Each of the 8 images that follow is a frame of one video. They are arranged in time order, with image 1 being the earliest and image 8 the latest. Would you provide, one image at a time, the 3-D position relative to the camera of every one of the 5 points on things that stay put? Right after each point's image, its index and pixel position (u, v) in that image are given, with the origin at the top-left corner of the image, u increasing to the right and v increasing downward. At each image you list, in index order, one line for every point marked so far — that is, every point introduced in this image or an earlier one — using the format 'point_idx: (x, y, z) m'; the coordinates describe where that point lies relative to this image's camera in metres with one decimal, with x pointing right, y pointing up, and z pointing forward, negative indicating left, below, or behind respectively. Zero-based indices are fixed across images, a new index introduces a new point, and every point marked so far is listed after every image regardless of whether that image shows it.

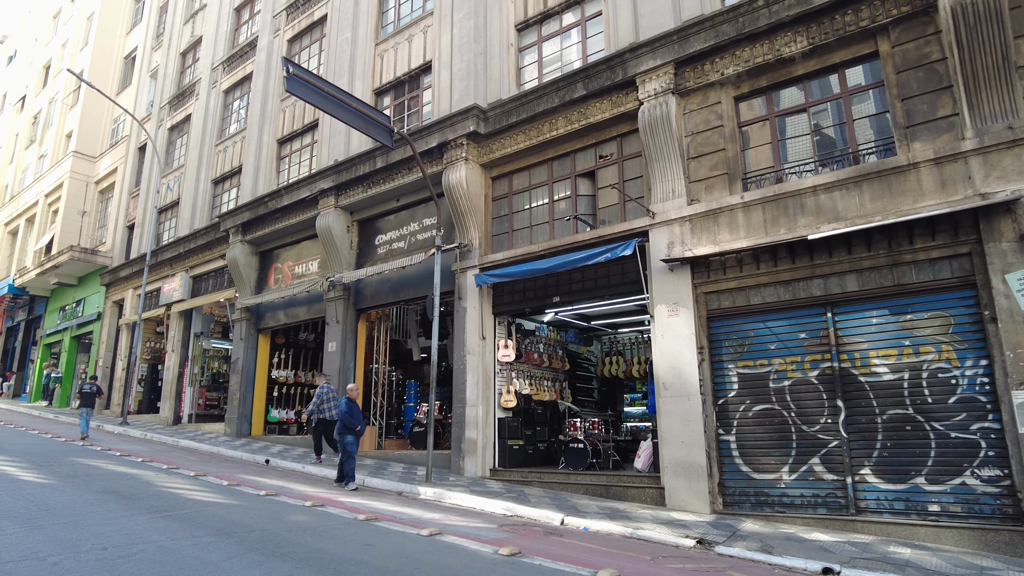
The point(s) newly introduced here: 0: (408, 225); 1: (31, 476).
0: (-2.1, +1.3, +14.4) m
1: (-6.2, -2.4, +9.0) m
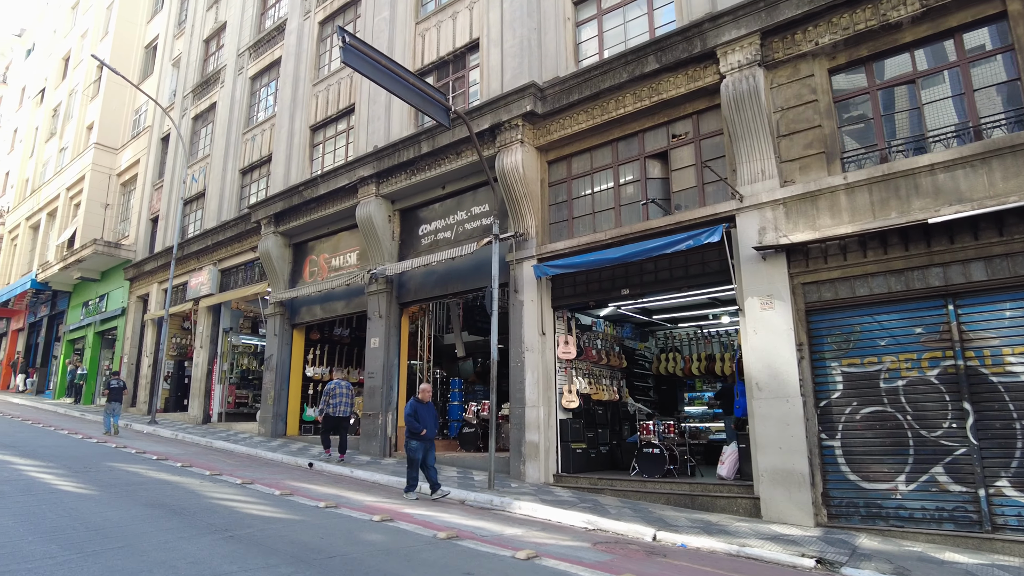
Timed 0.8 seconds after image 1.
0: (-1.1, +1.5, +13.6) m
1: (-5.2, -2.3, +8.2) m
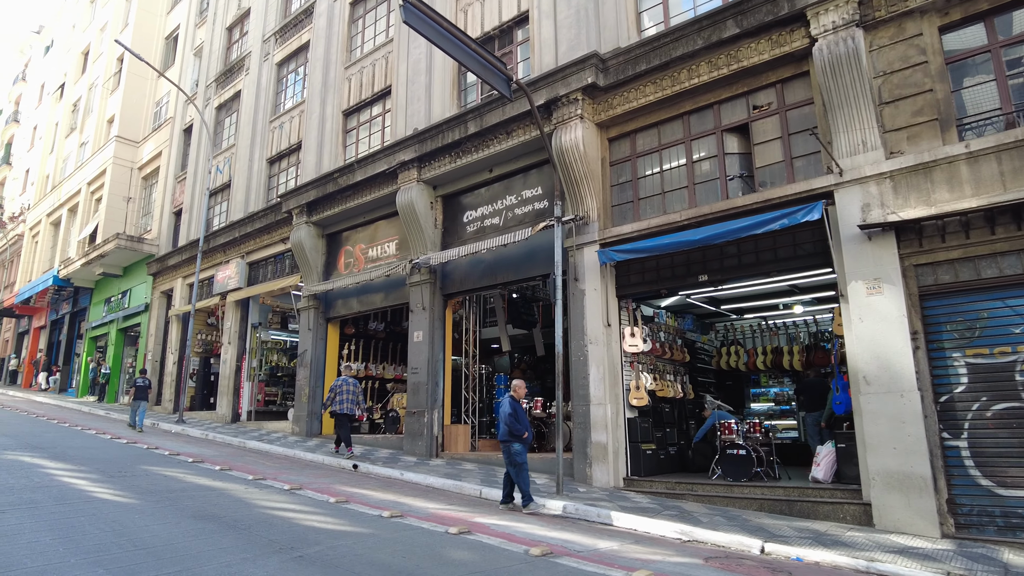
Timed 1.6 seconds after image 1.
0: (-0.1, +1.6, +12.7) m
1: (-4.3, -2.2, +7.5) m
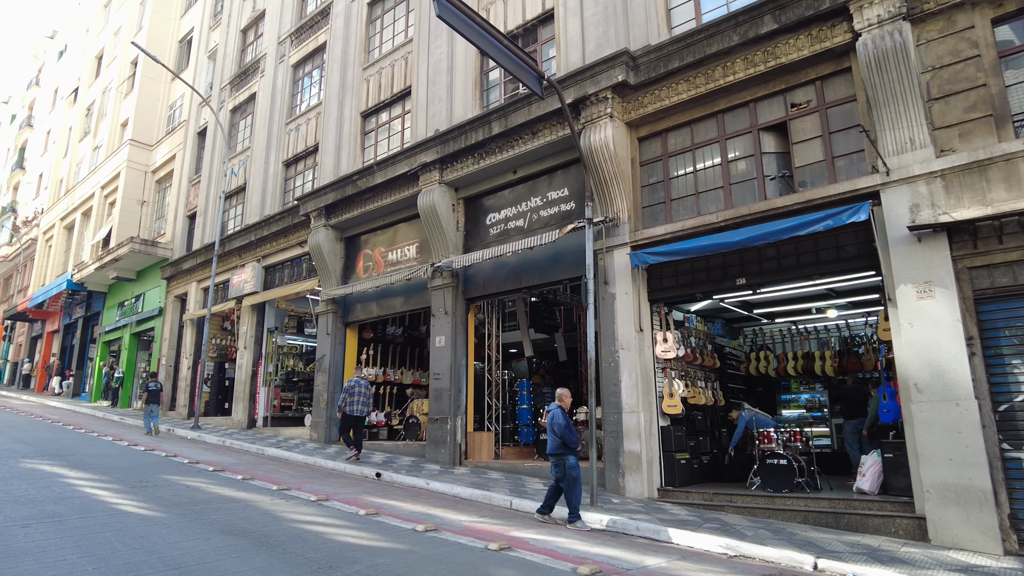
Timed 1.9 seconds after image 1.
0: (+0.3, +1.6, +12.4) m
1: (-3.9, -2.2, +7.2) m
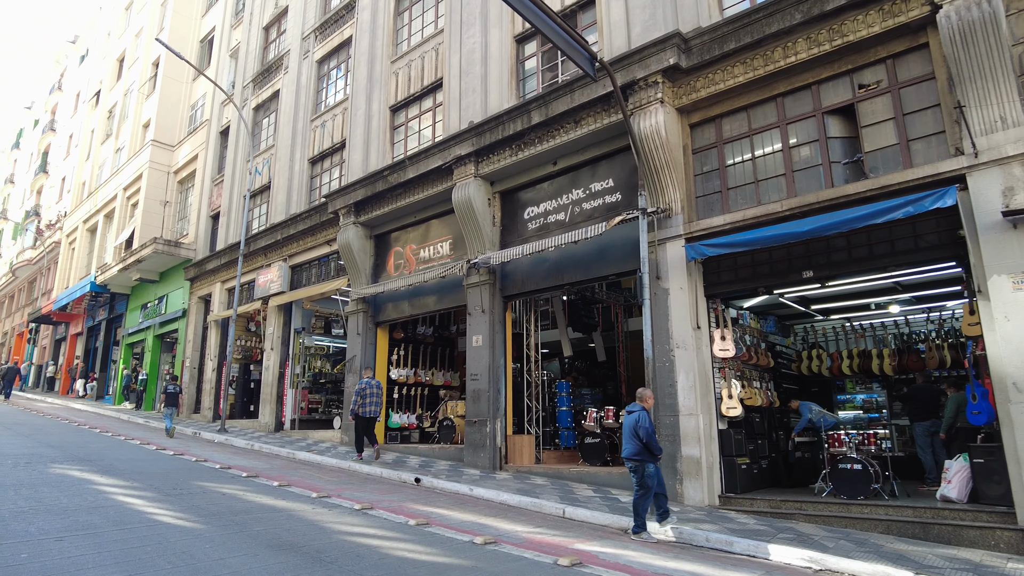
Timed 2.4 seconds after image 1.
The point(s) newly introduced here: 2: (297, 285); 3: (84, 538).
0: (+1.0, +1.6, +11.9) m
1: (-3.3, -2.2, +6.7) m
2: (-5.7, +0.1, +18.4) m
3: (-3.4, -2.0, +5.6) m
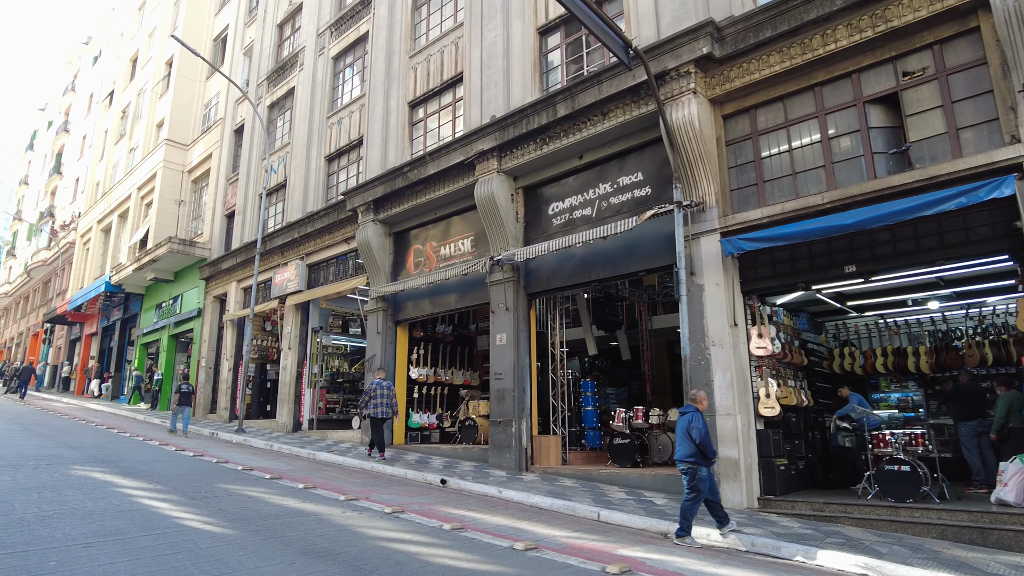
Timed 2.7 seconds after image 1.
0: (+1.4, +1.7, +11.6) m
1: (-3.0, -2.2, +6.5) m
2: (-5.2, +0.1, +18.2) m
3: (-3.1, -2.0, +5.4) m
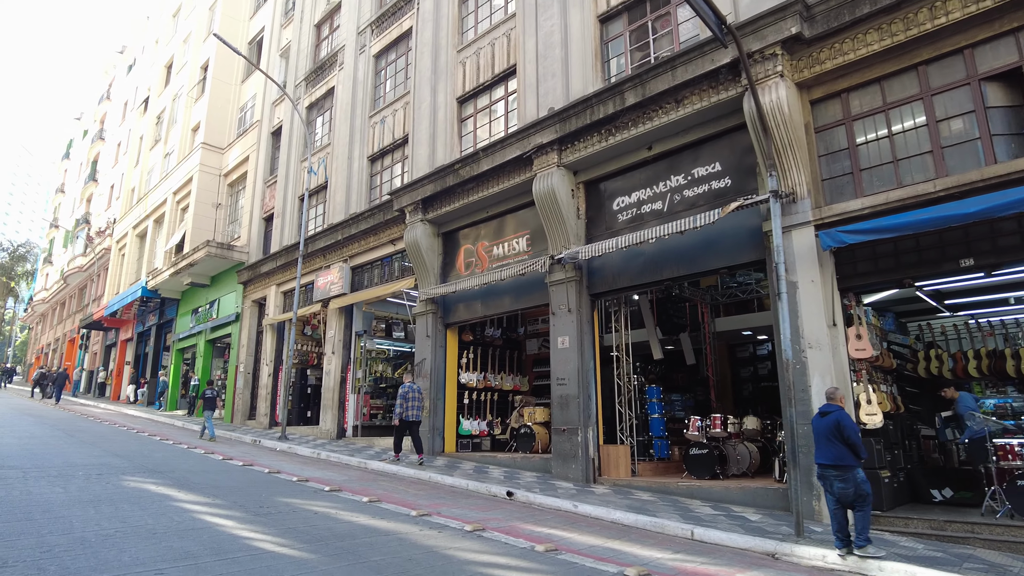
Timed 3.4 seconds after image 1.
0: (+2.4, +1.7, +10.9) m
1: (-2.1, -2.1, +5.9) m
2: (-3.9, +0.1, +17.7) m
3: (-2.2, -2.0, +4.8) m
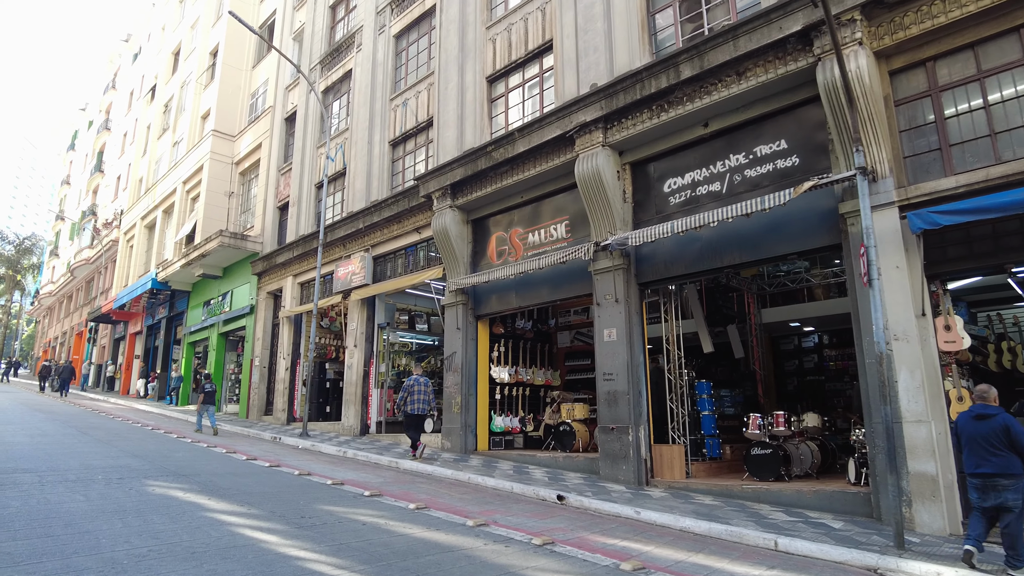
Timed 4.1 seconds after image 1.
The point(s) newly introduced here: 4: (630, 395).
0: (+3.1, +1.9, +10.2) m
1: (-1.4, -2.0, +5.2) m
2: (-3.2, +0.3, +17.0) m
3: (-1.6, -1.9, +4.1) m
4: (+1.8, -1.6, +10.5) m
